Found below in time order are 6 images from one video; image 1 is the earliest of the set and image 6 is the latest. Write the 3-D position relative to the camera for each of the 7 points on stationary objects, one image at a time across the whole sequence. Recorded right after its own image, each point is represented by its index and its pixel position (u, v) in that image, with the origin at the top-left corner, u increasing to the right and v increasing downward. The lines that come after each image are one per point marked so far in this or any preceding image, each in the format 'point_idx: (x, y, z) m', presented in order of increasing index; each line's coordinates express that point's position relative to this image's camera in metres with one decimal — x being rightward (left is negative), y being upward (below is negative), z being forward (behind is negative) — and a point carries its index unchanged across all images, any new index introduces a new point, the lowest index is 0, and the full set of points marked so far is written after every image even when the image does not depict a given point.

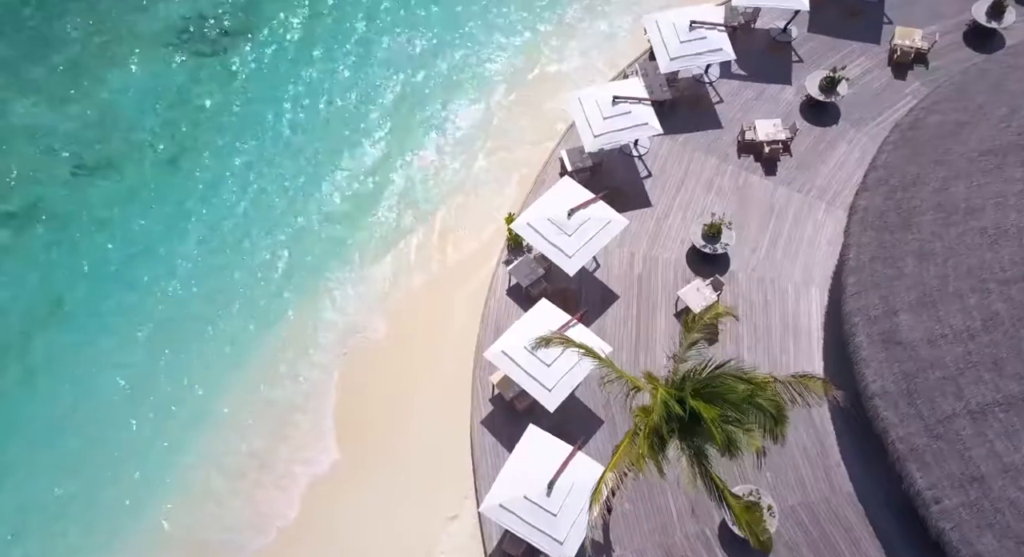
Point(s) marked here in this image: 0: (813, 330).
0: (+7.4, -1.3, +17.6) m
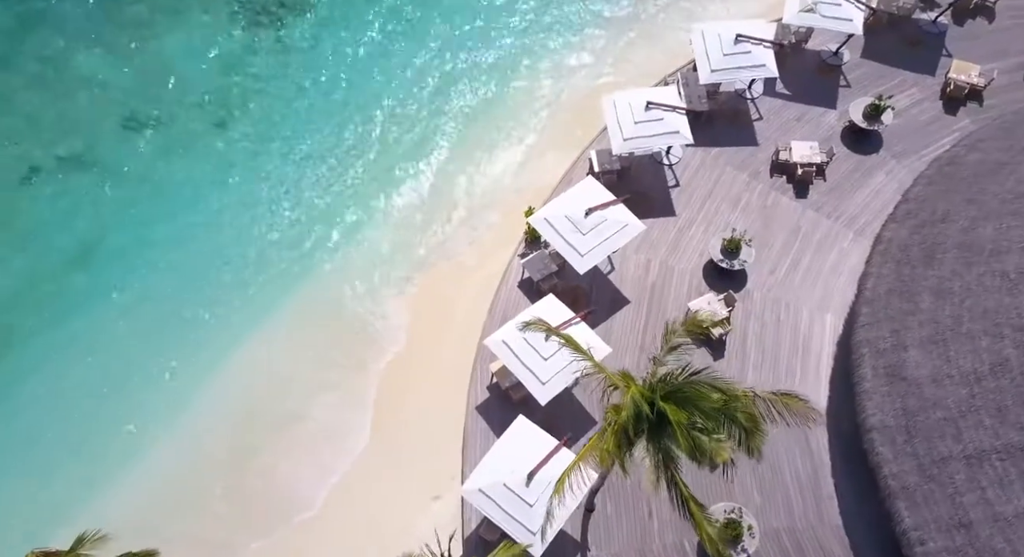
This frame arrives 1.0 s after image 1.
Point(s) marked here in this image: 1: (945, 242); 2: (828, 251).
0: (+7.5, -1.9, +17.3) m
1: (+9.5, +0.8, +15.6) m
2: (+8.4, +0.7, +19.0) m
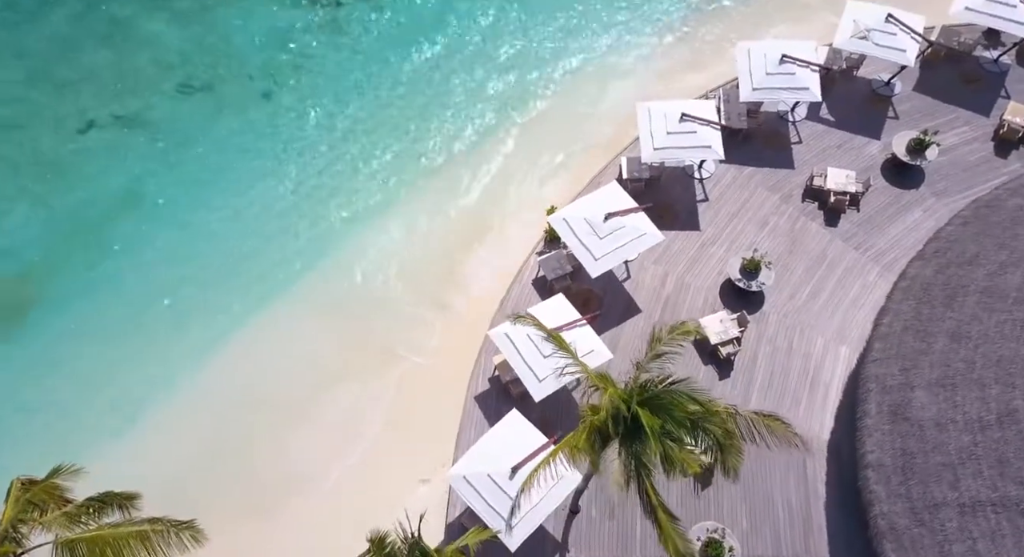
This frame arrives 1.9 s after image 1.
0: (+7.6, -2.6, +17.0) m
1: (+9.7, -0.1, +15.2) m
2: (+8.8, -0.1, +18.6) m
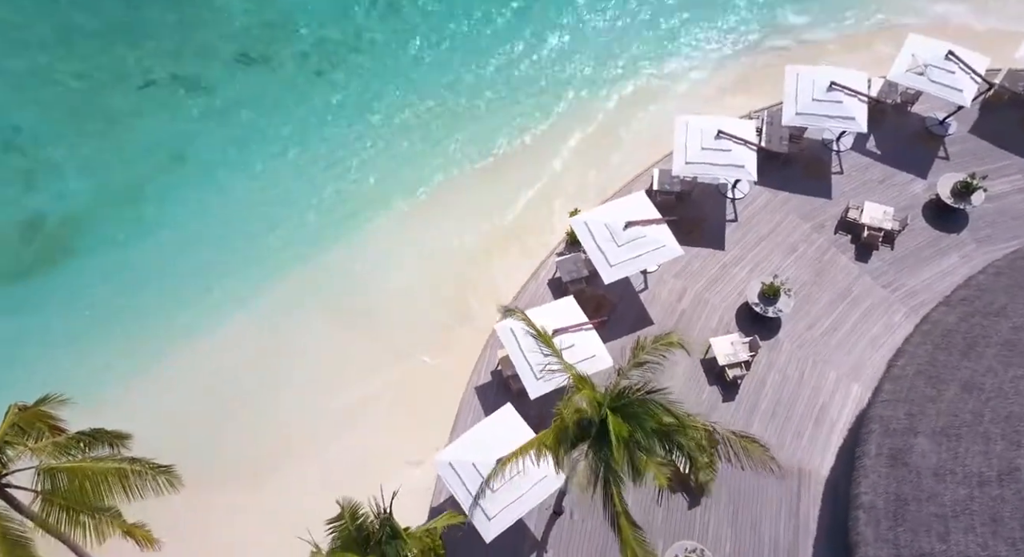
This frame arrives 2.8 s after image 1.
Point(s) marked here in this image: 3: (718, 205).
0: (+7.6, -3.4, +16.6) m
1: (+9.8, -1.2, +14.7) m
2: (+9.2, -1.1, +18.2) m
3: (+5.7, +2.1, +19.9) m
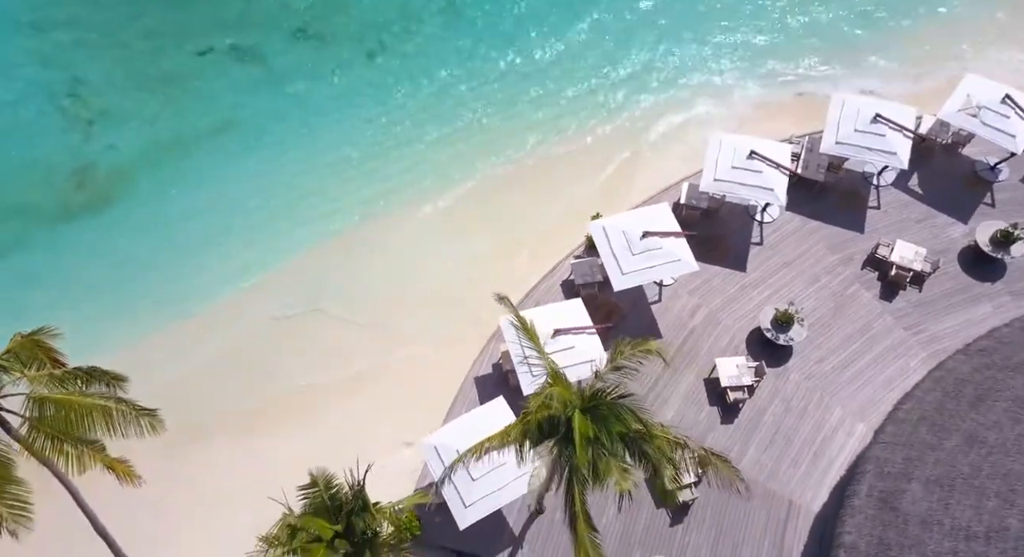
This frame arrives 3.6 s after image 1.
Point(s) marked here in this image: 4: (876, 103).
0: (+7.4, -4.2, +16.3) m
1: (+9.7, -2.2, +14.2) m
2: (+9.3, -2.0, +17.7) m
3: (+6.4, +1.5, +19.6) m
4: (+10.1, +4.9, +19.9) m
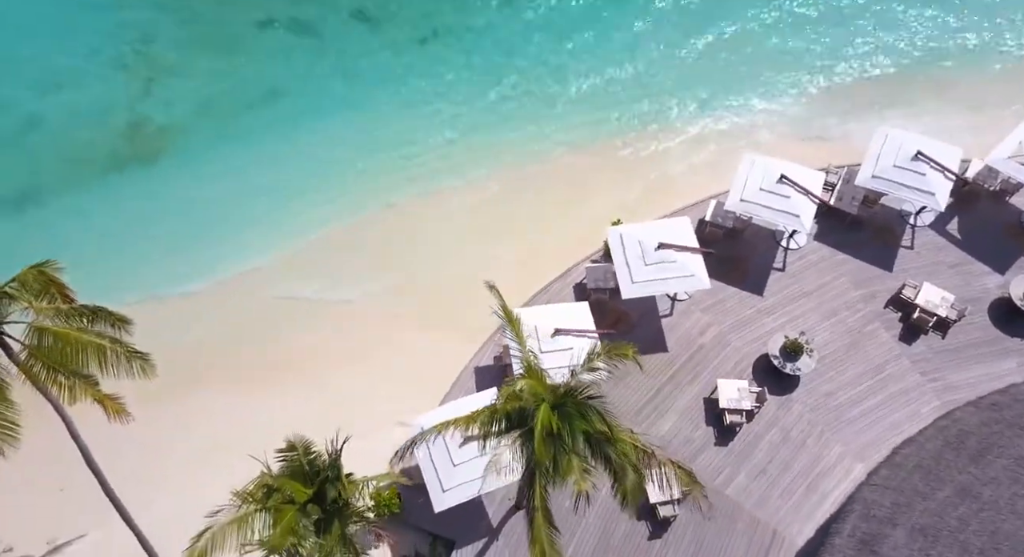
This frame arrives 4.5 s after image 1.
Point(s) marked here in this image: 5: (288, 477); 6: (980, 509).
0: (+7.0, -4.9, +16.0) m
1: (+9.5, -3.3, +13.7) m
2: (+9.3, -3.0, +17.2) m
3: (+6.9, +0.8, +19.4) m
4: (+11.1, +3.7, +19.3) m
5: (-3.8, -3.4, +12.2) m
6: (+8.5, -4.2, +13.0) m
